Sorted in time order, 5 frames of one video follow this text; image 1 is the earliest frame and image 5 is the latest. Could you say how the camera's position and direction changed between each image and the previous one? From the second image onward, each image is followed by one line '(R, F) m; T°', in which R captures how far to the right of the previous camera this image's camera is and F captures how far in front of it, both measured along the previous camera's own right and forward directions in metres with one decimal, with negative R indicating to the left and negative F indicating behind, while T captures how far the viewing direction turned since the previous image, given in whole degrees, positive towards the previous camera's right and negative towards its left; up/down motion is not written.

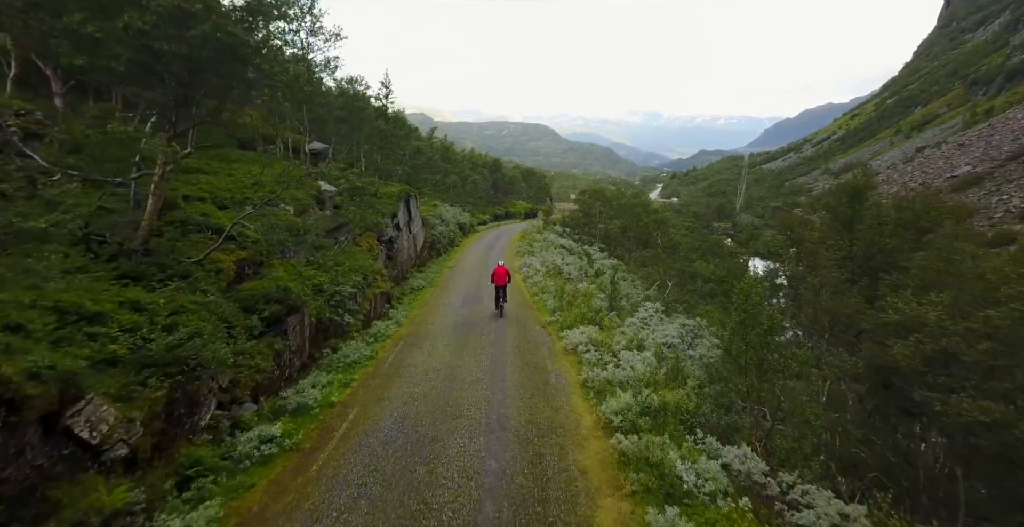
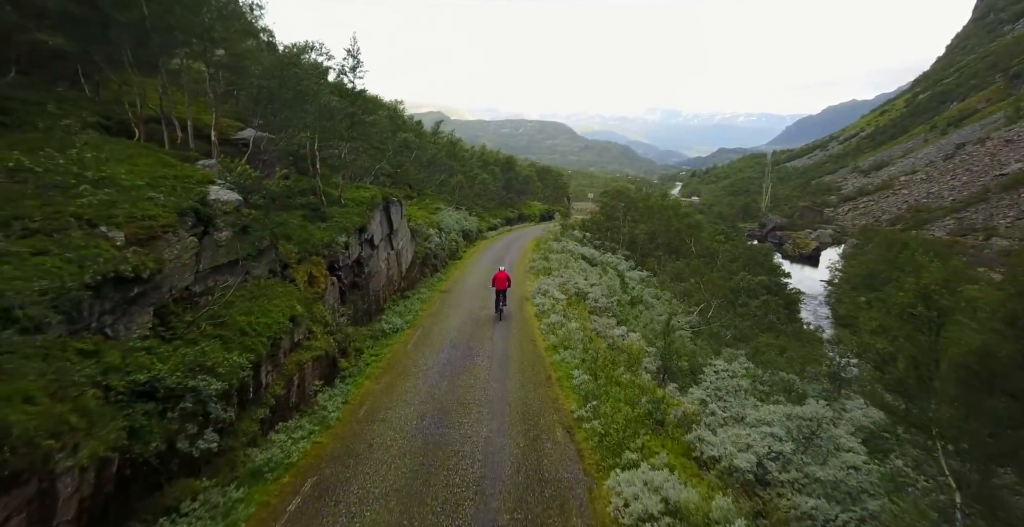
(+0.2, +6.0) m; -2°
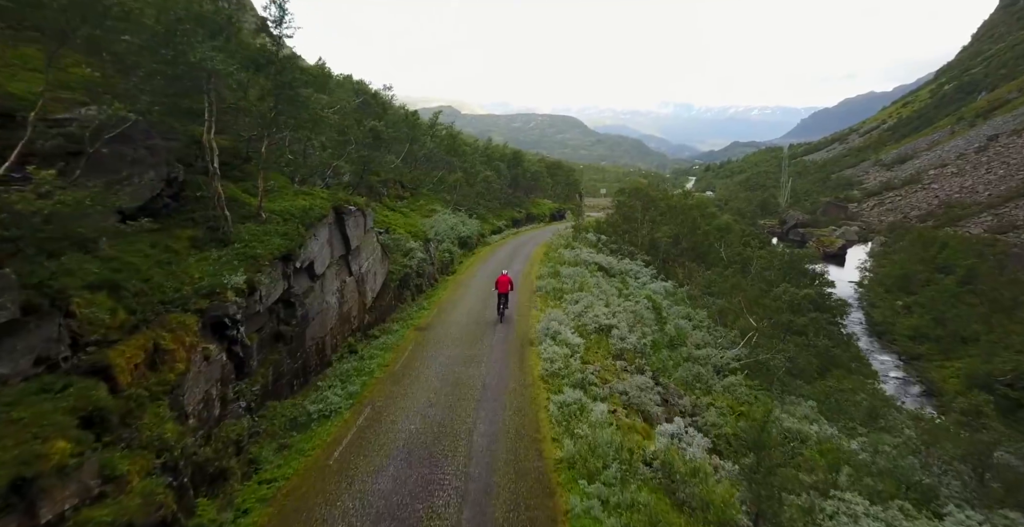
(+0.4, +5.7) m; -1°
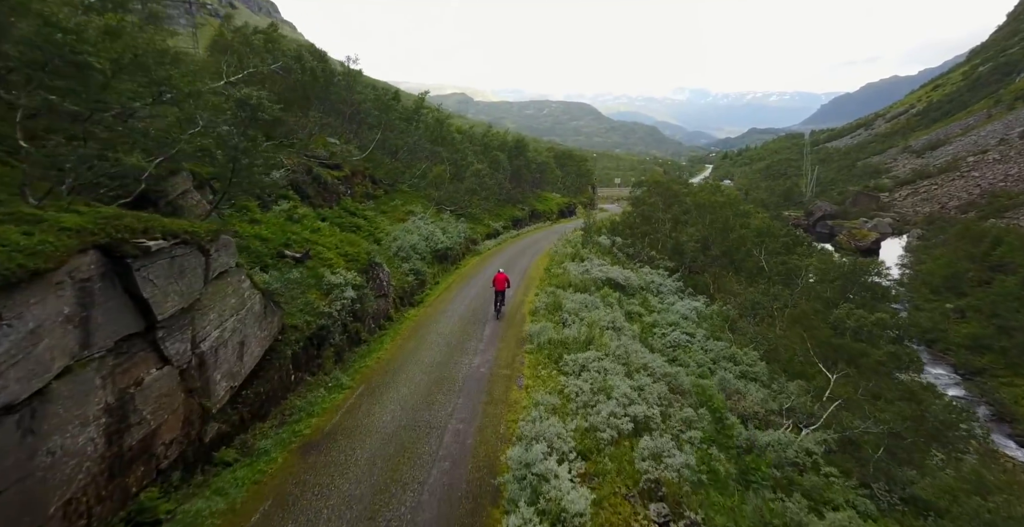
(+1.4, +7.8) m; -2°
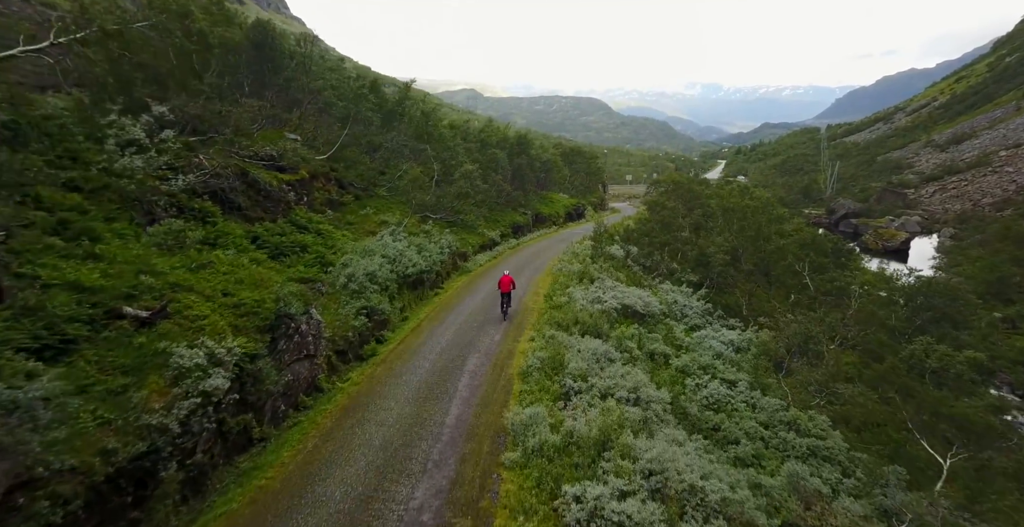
(+1.0, +6.2) m; -1°
